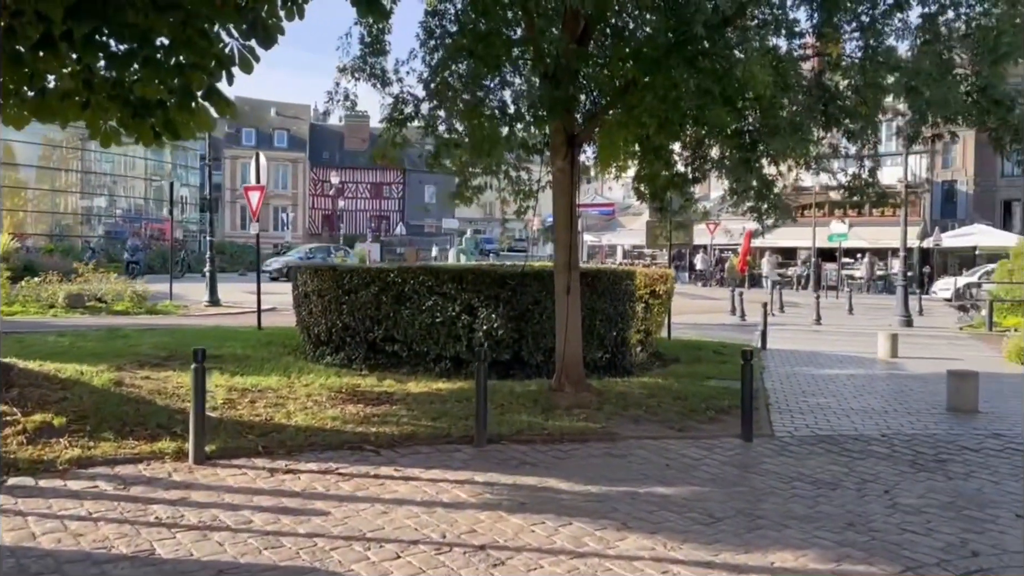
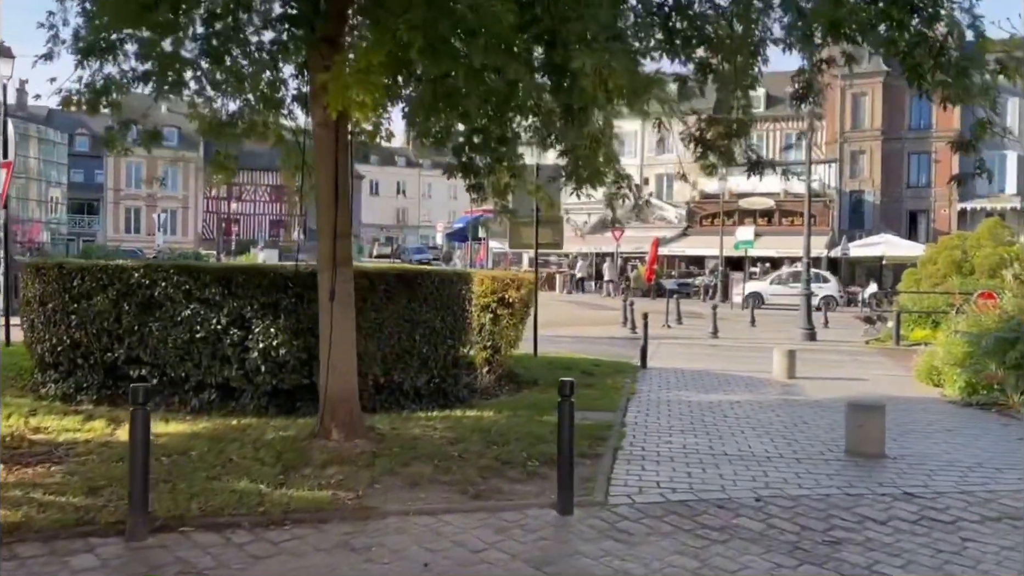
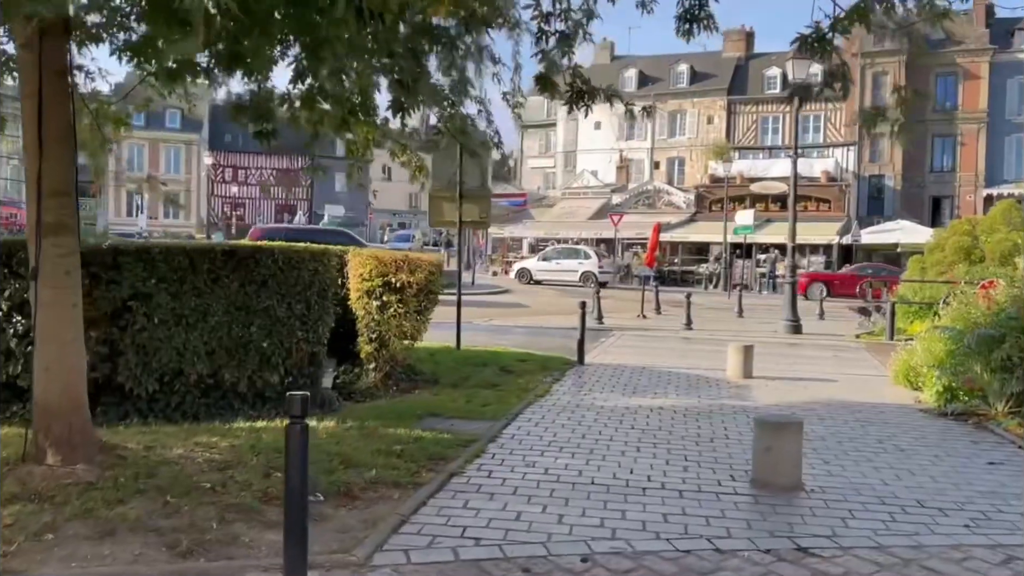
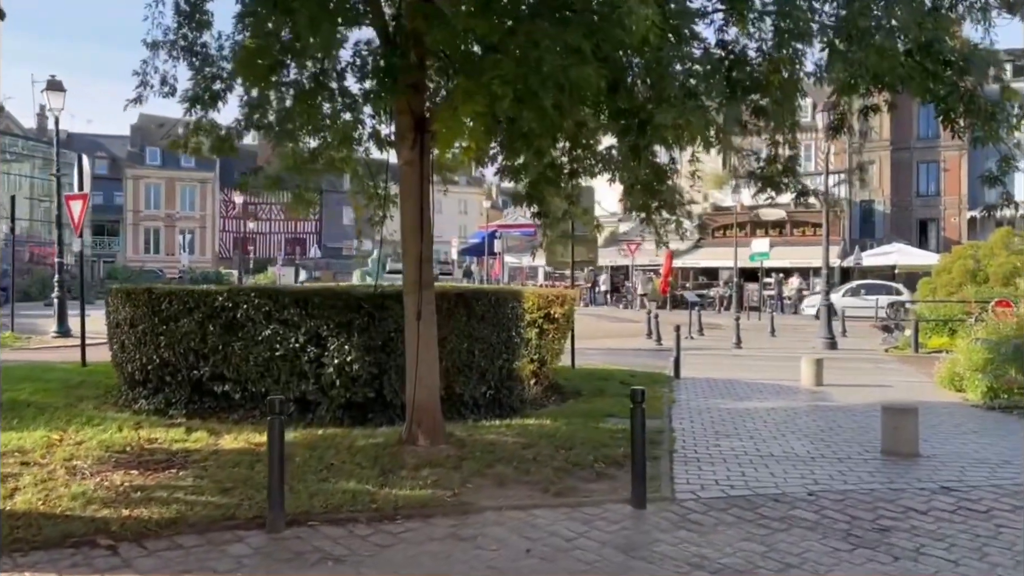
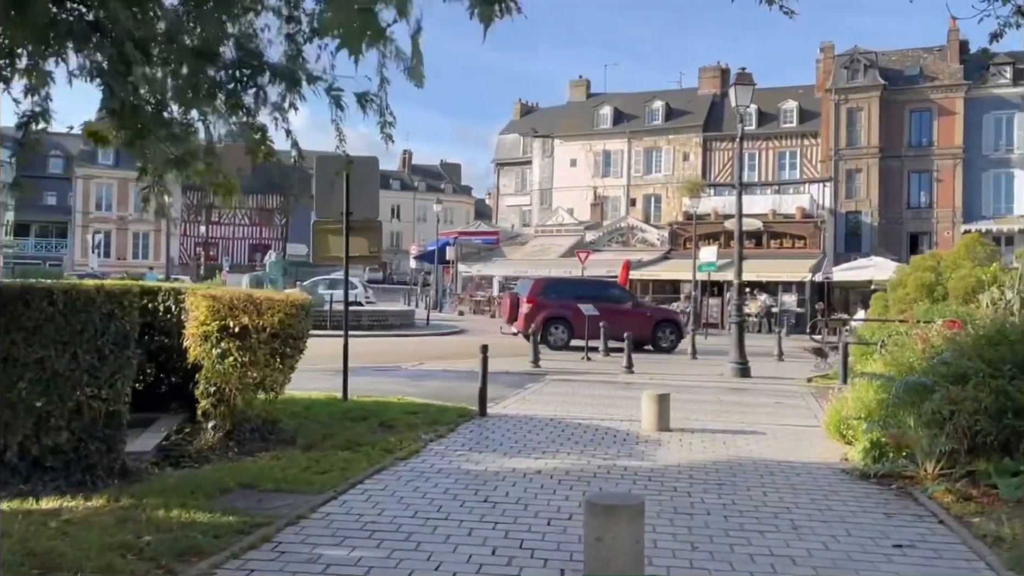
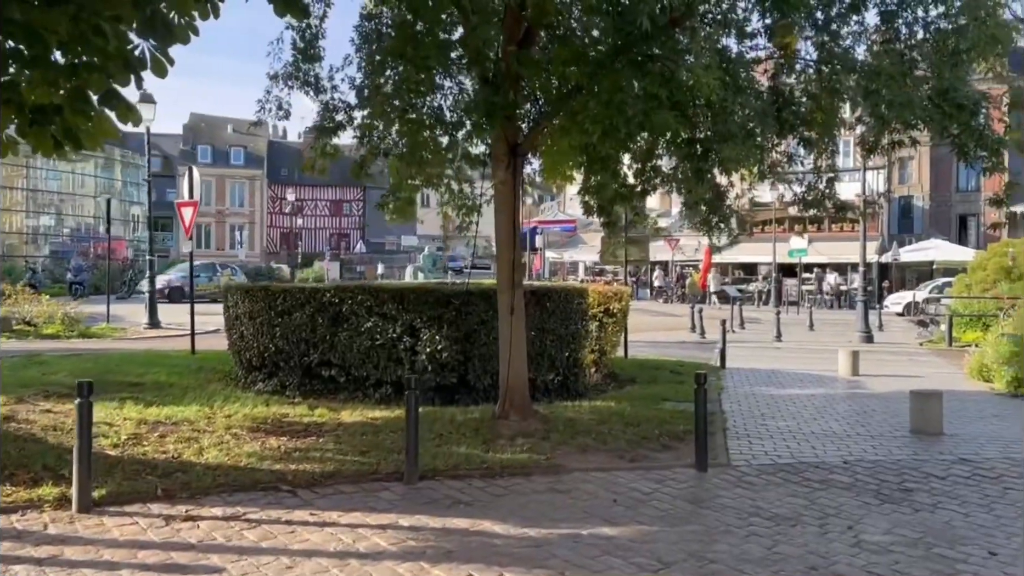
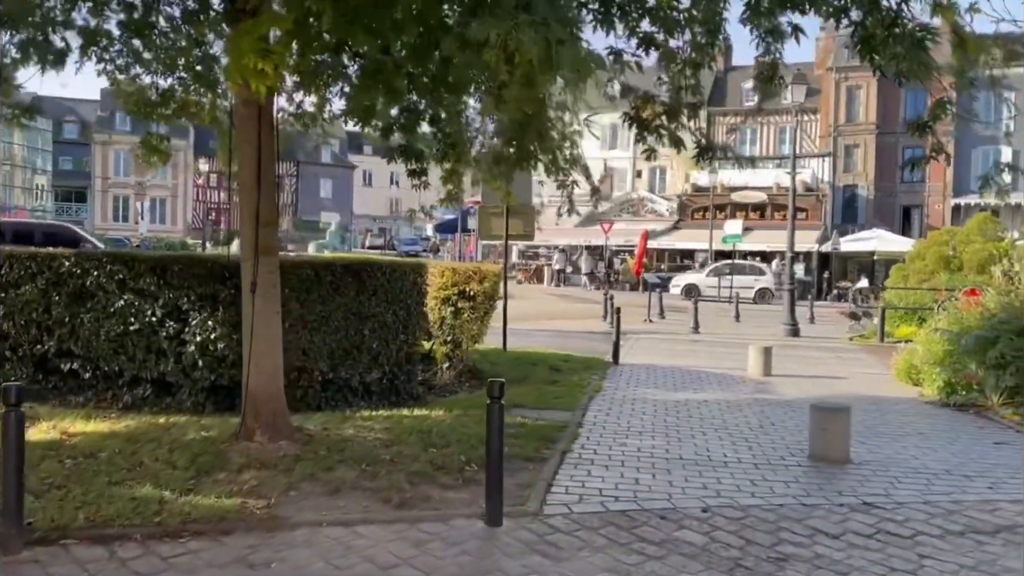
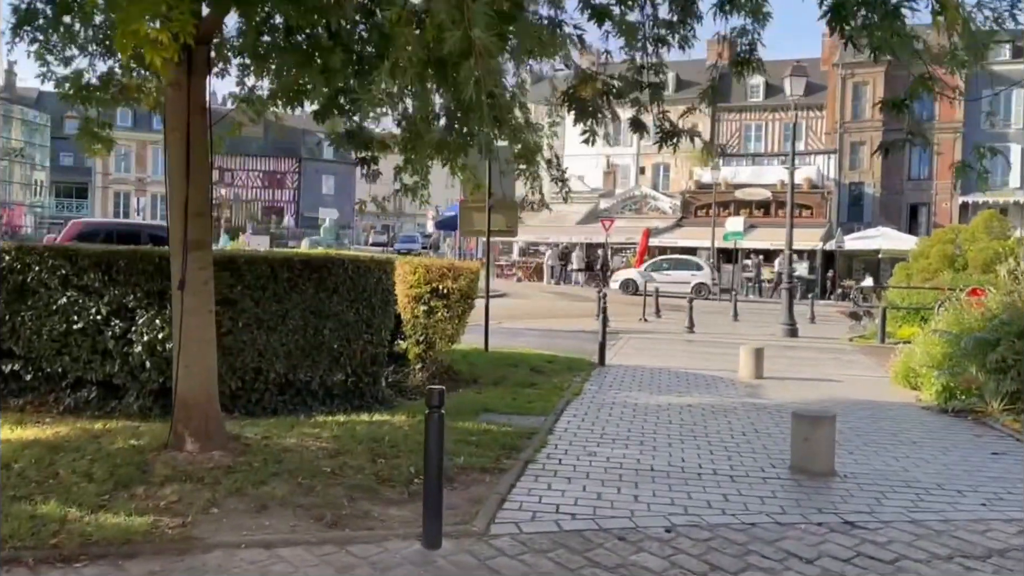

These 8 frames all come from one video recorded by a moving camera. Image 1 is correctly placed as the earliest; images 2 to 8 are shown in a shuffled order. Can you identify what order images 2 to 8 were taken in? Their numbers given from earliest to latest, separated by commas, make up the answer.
6, 4, 2, 7, 8, 3, 5
